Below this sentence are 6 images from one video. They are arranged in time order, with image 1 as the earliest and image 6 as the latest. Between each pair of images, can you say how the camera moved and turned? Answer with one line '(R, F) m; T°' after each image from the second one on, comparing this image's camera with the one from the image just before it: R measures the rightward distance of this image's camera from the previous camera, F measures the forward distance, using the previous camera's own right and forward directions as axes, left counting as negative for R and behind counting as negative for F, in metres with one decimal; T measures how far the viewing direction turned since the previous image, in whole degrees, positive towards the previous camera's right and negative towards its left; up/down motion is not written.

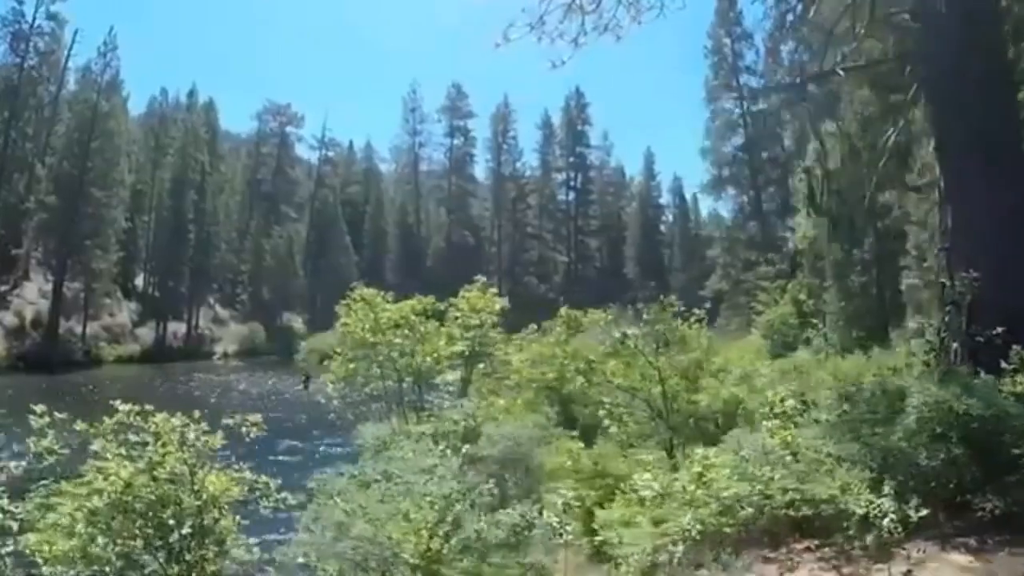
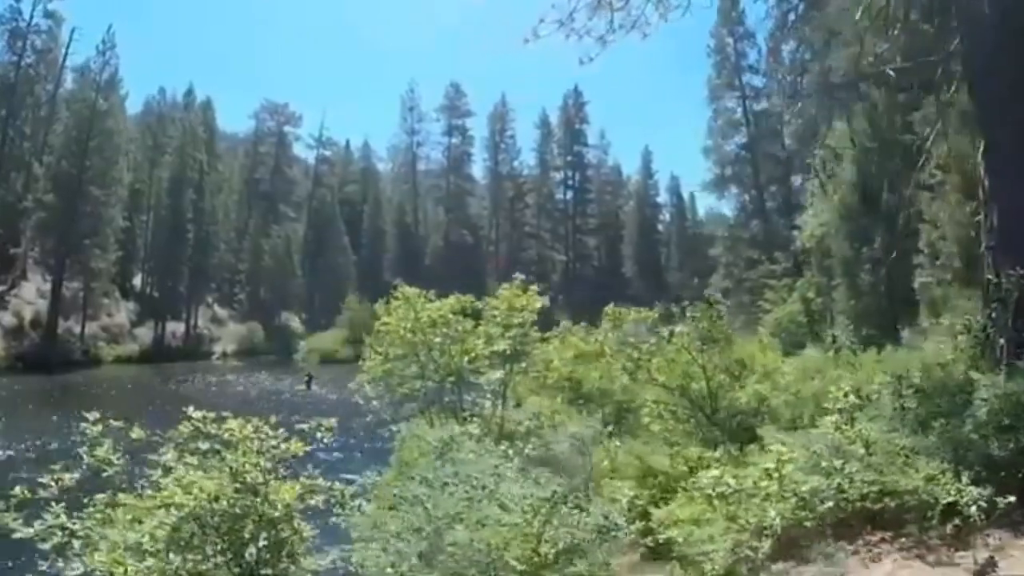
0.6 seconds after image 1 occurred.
(-0.5, 0.0) m; +1°
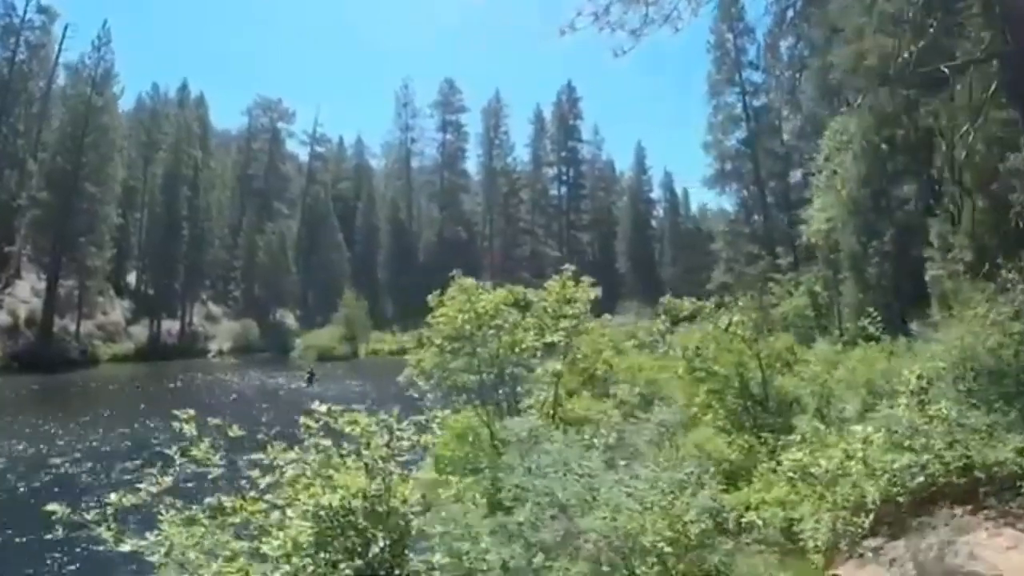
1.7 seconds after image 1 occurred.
(-0.7, 0.0) m; +1°
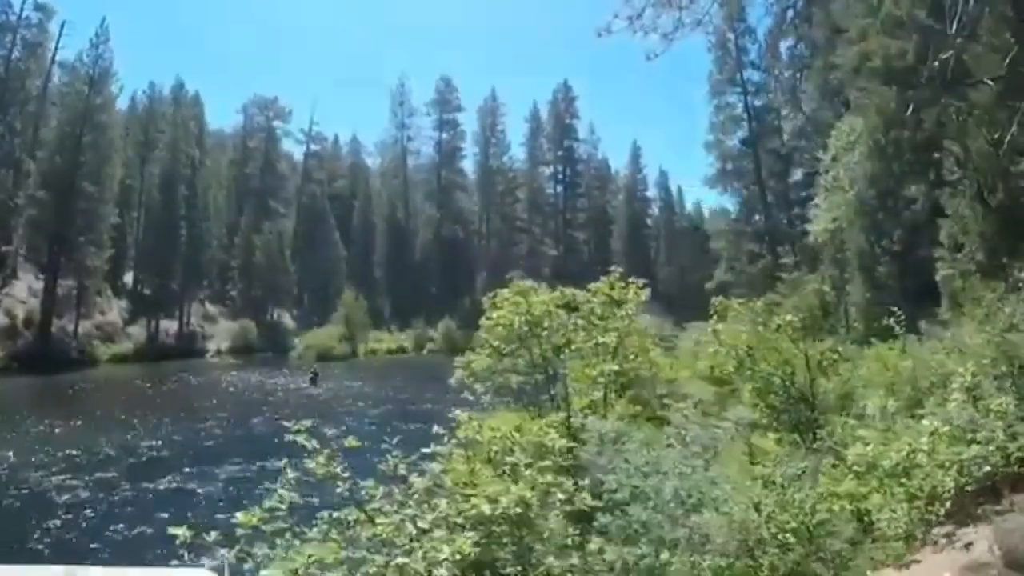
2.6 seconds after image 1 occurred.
(-0.7, -0.1) m; +1°
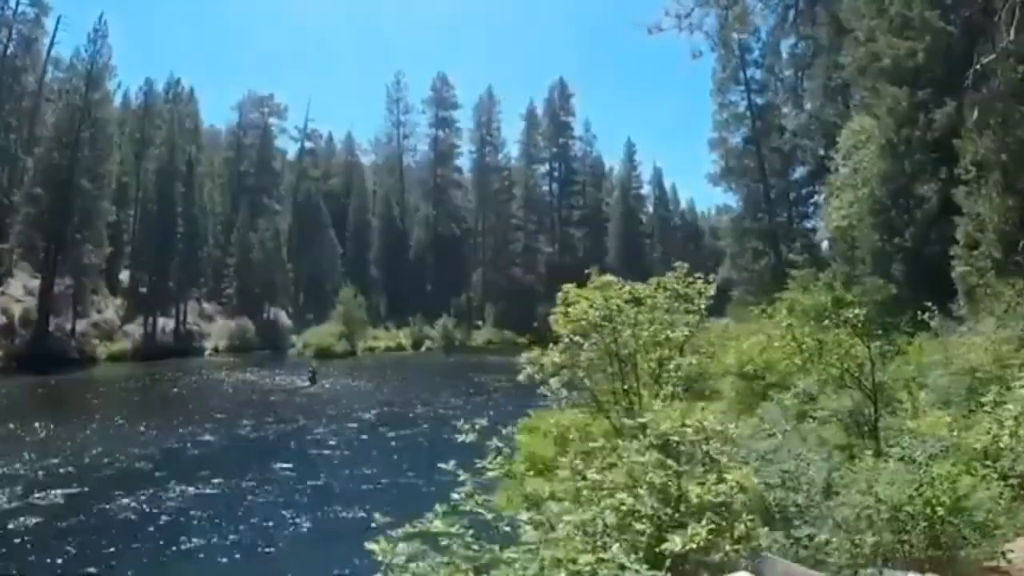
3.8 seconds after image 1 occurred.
(-0.9, 0.0) m; +2°
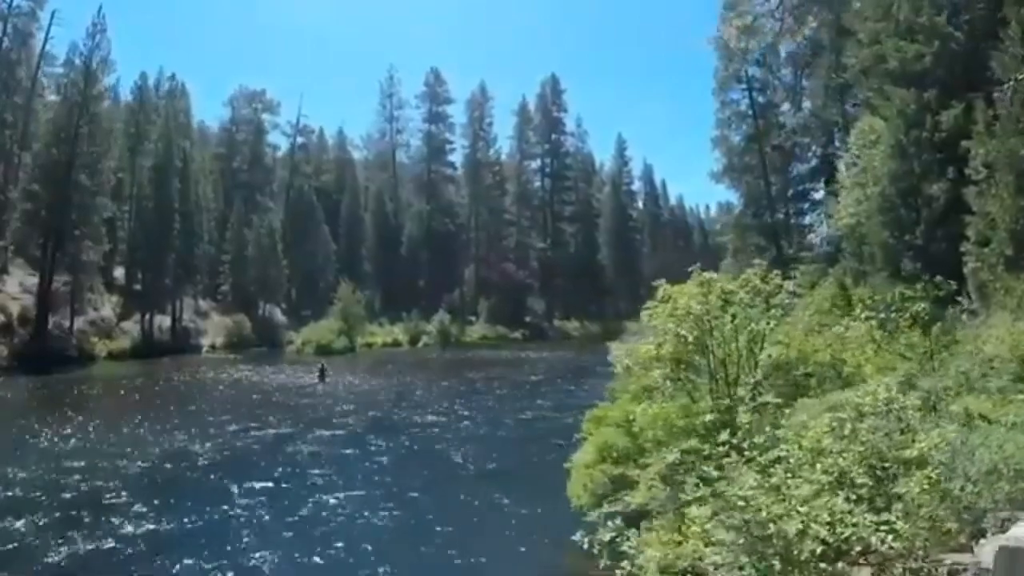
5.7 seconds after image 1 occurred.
(-1.3, -0.2) m; +2°
